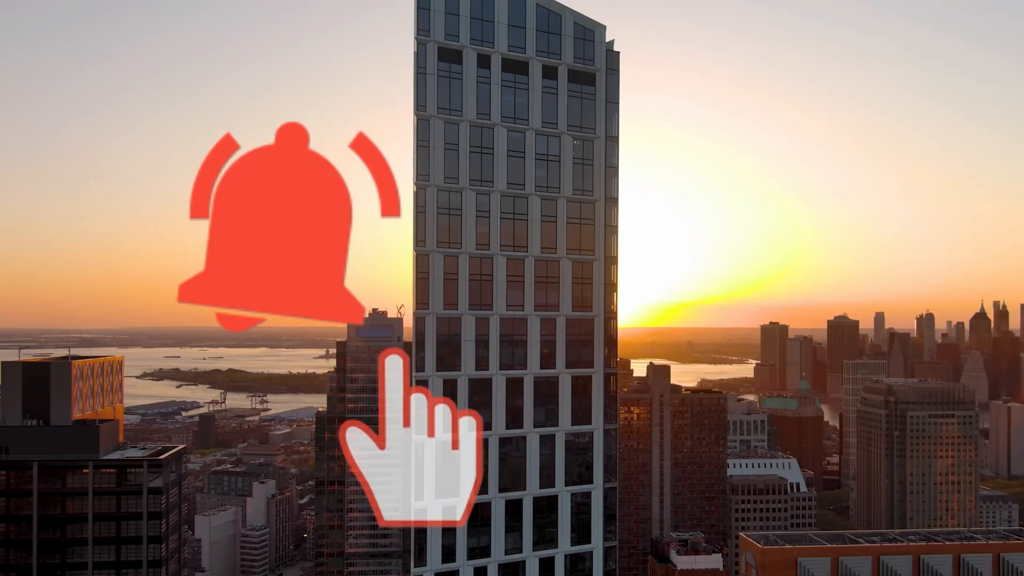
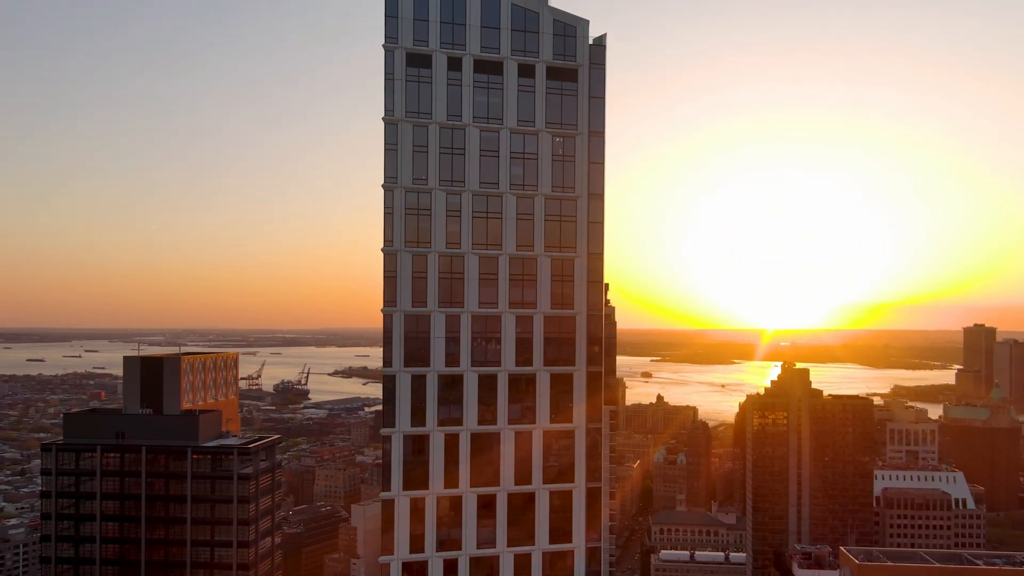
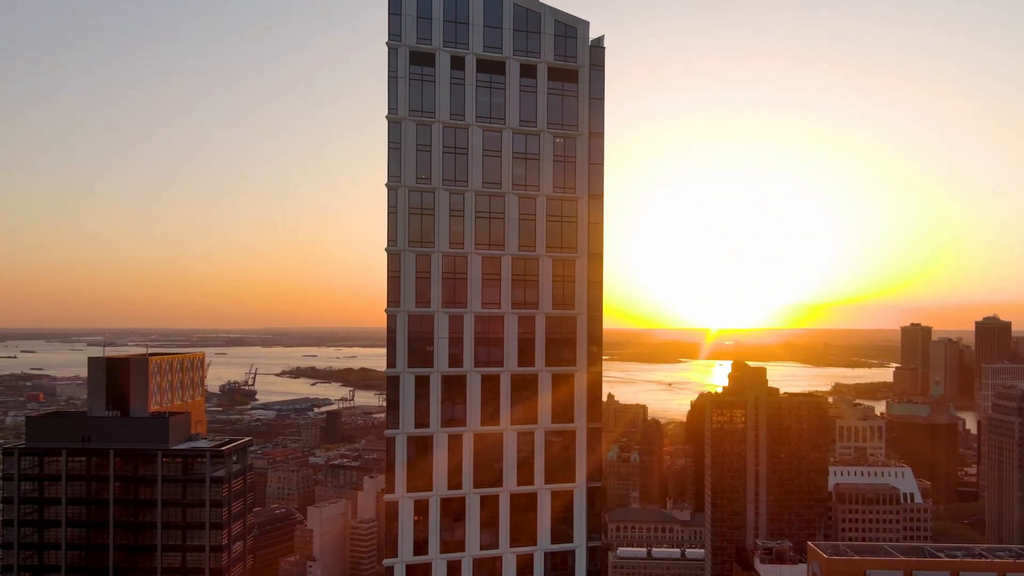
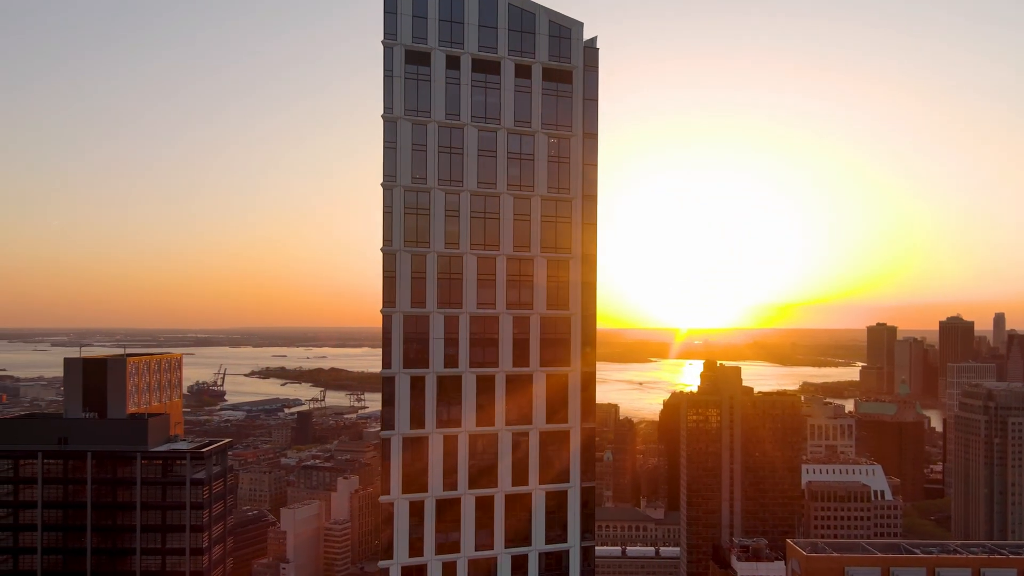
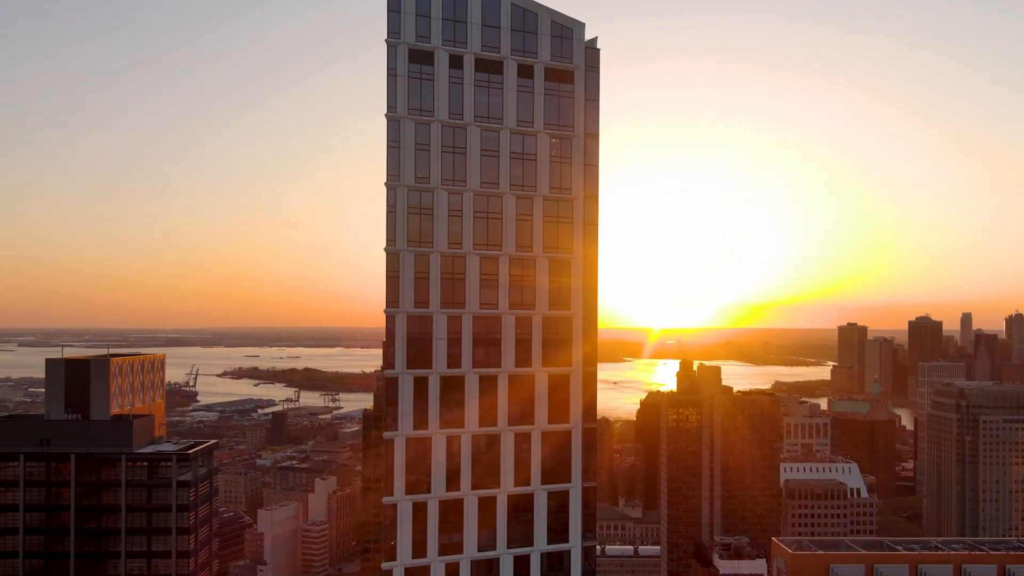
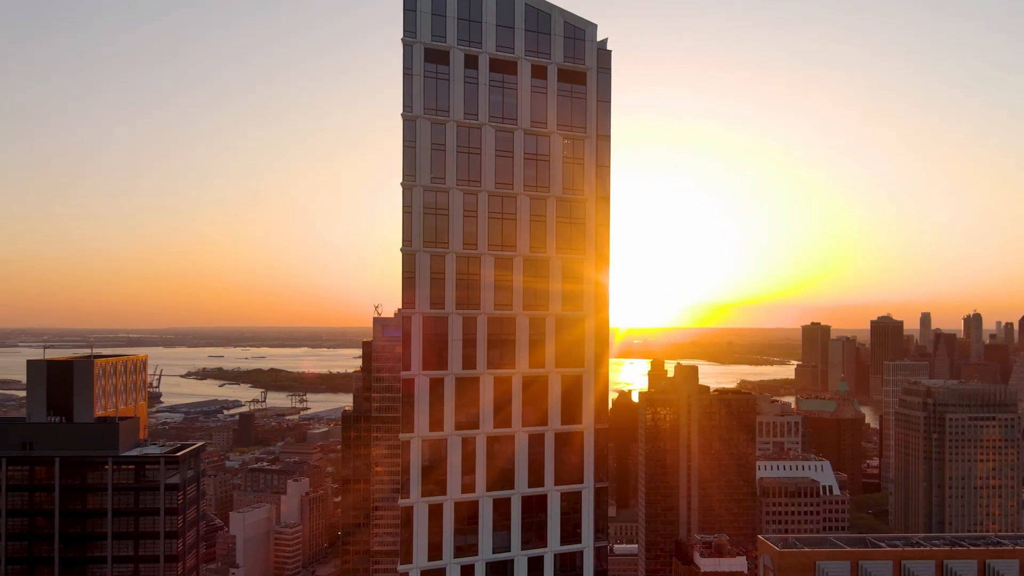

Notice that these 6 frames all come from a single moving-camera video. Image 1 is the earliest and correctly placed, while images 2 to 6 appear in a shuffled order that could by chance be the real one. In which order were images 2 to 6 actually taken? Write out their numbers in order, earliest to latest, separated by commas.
6, 5, 4, 3, 2
